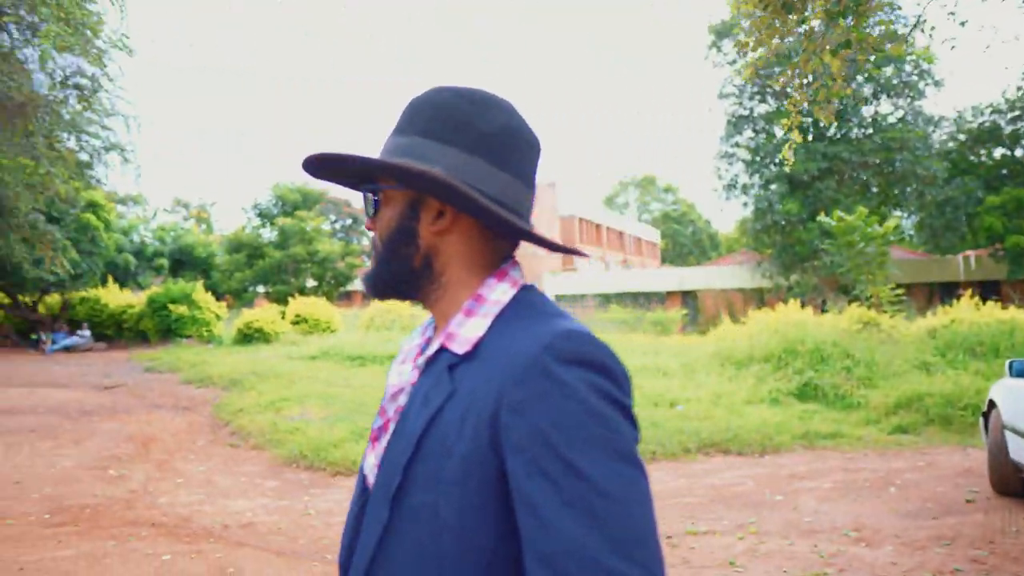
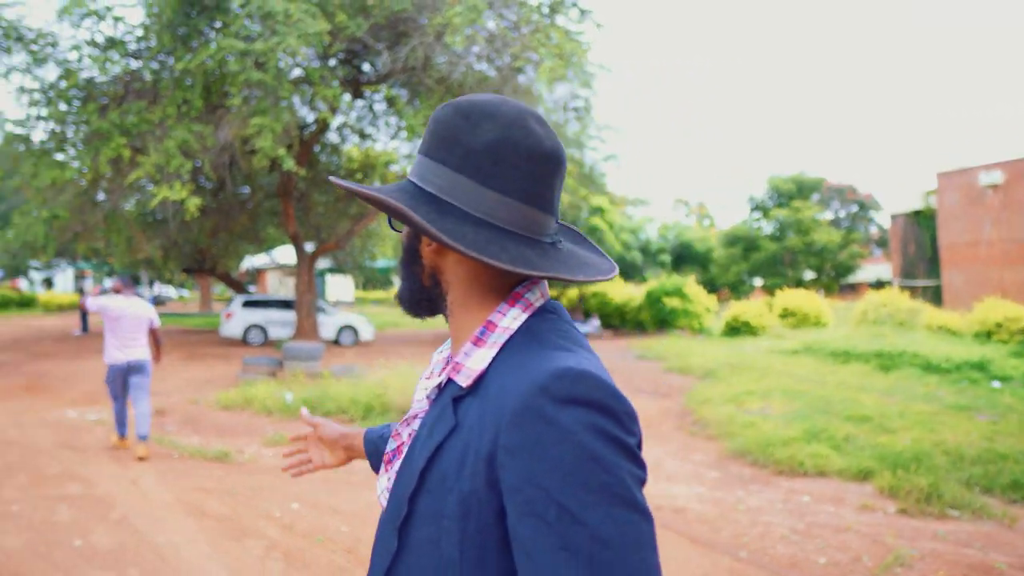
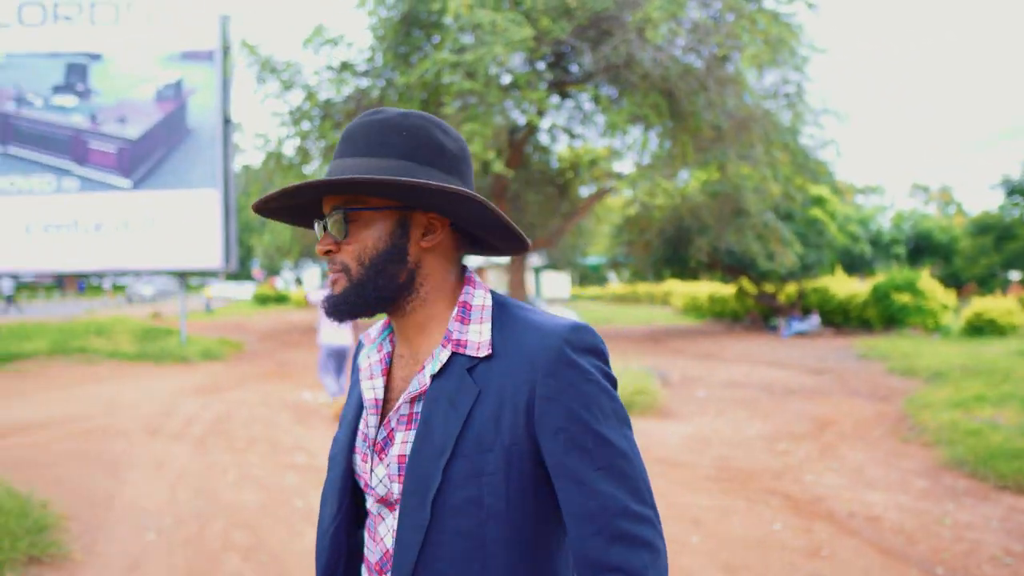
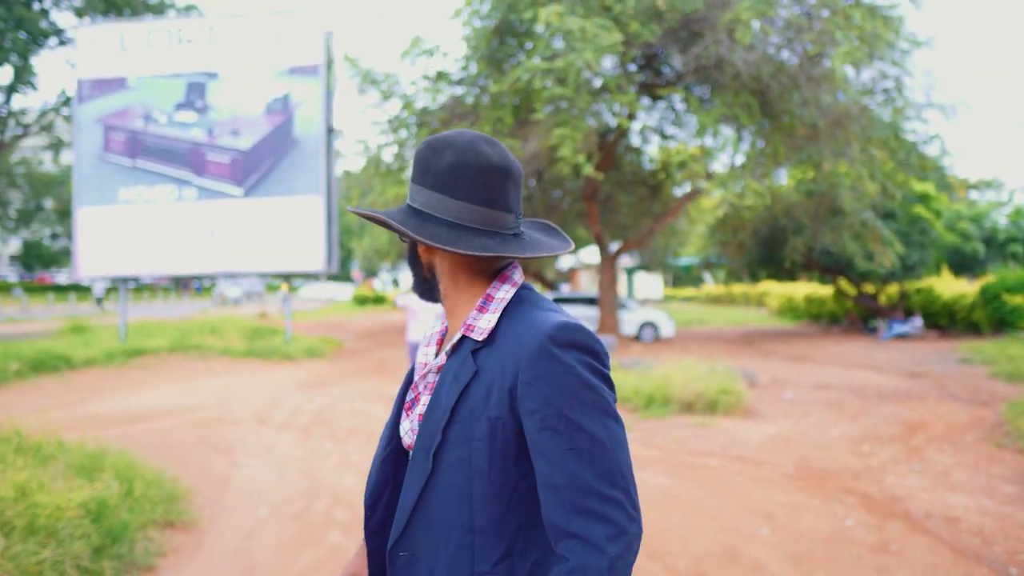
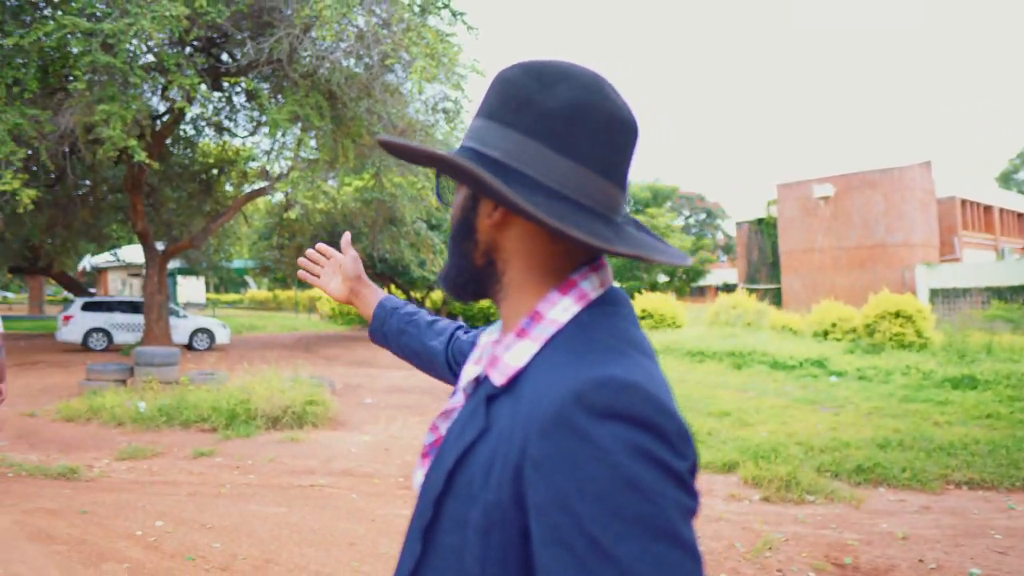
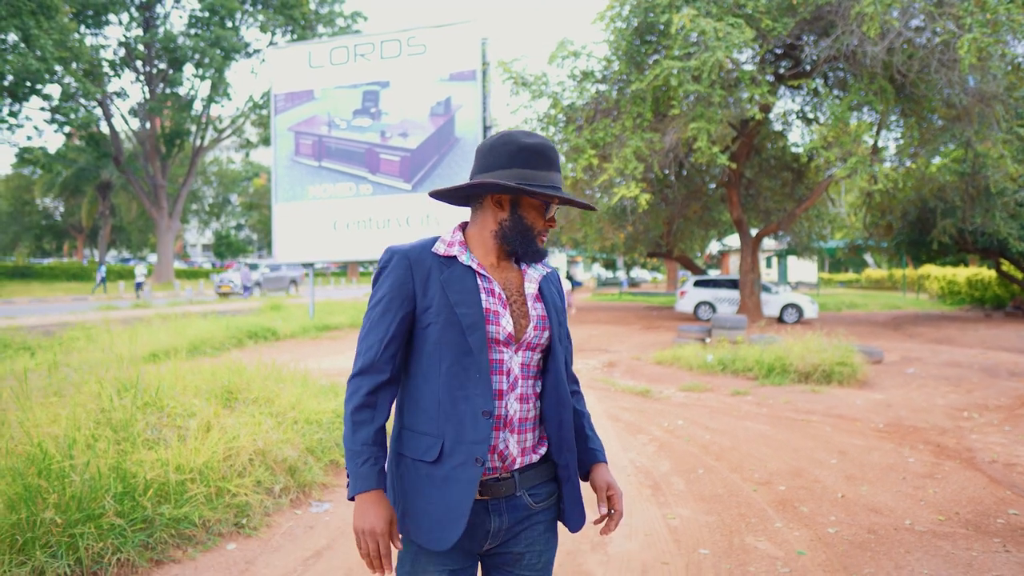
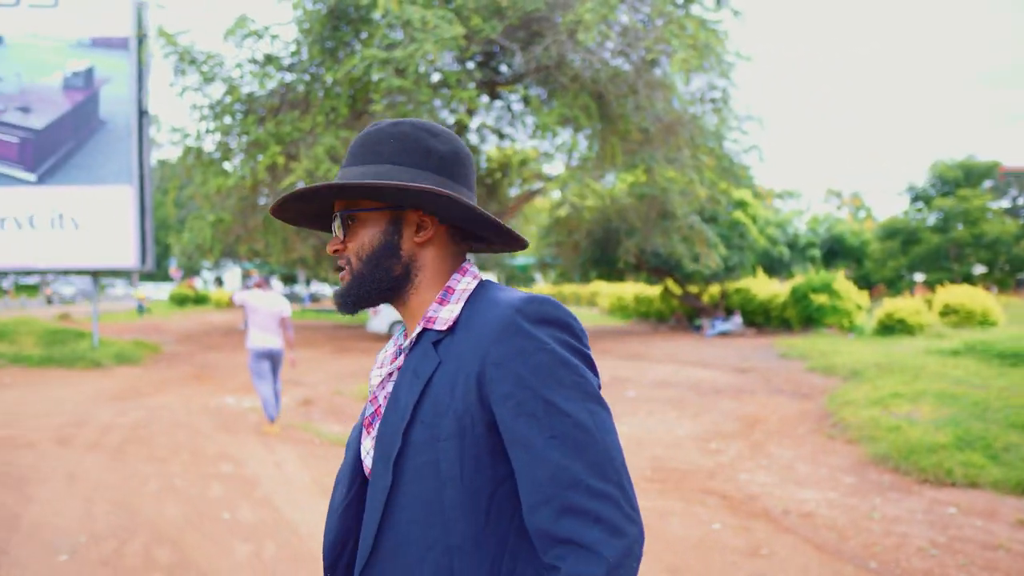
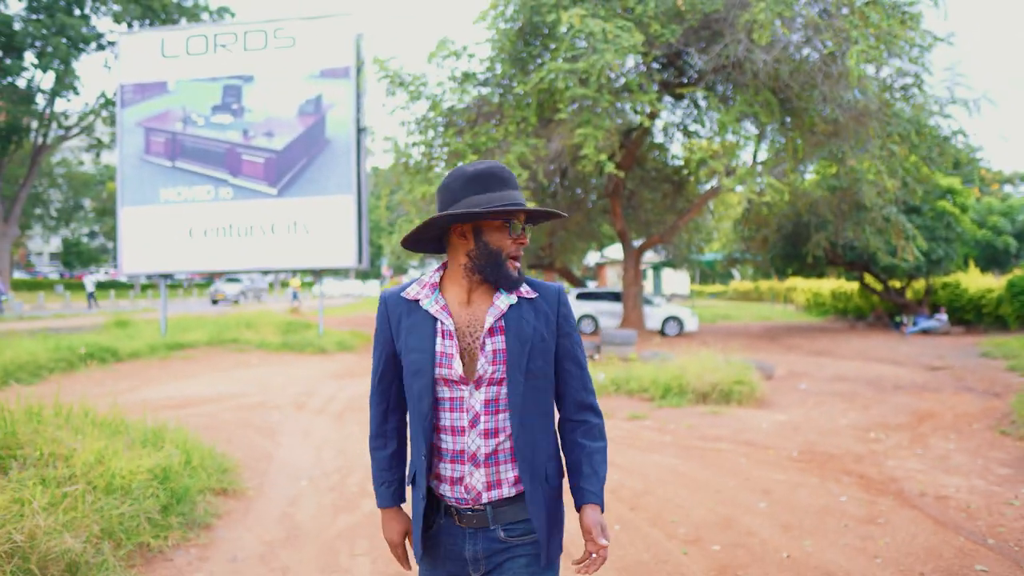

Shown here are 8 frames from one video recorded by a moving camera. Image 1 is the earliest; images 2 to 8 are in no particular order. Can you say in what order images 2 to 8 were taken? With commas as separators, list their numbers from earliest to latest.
5, 2, 7, 3, 4, 8, 6
